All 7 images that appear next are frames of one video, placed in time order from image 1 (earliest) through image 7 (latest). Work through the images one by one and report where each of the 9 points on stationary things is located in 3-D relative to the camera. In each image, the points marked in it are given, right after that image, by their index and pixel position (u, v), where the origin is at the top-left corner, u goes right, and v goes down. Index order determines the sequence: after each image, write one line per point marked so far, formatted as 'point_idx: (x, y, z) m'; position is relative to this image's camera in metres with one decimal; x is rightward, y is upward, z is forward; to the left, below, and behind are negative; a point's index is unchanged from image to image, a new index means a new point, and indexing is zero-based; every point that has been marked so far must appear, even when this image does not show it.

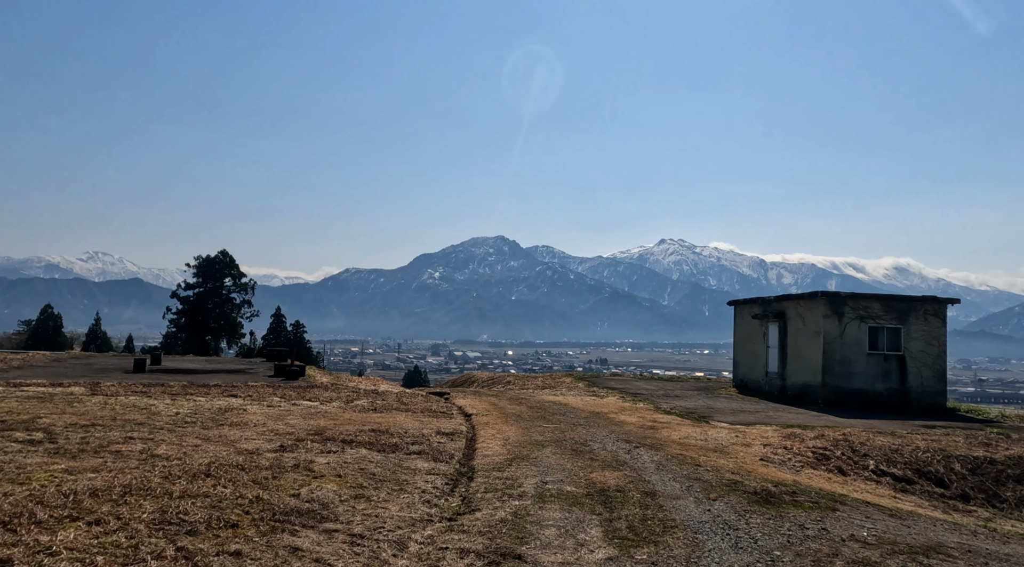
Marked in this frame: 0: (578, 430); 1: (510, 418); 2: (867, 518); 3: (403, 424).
0: (+1.3, -2.8, +15.4) m
1: (0.0, -3.0, +17.7) m
2: (+3.7, -2.5, +8.4) m
3: (-2.1, -2.8, +15.7) m
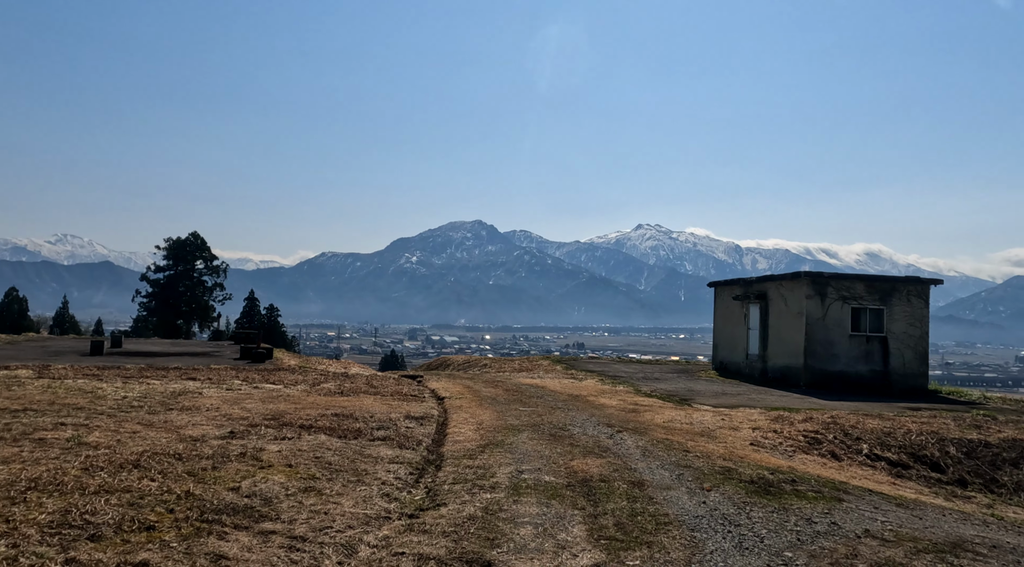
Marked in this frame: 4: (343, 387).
0: (+0.8, -2.4, +14.6) m
1: (-0.6, -2.5, +16.8) m
2: (+3.5, -2.1, +7.6) m
3: (-2.6, -2.3, +14.7) m
4: (-4.1, -2.5, +19.4) m
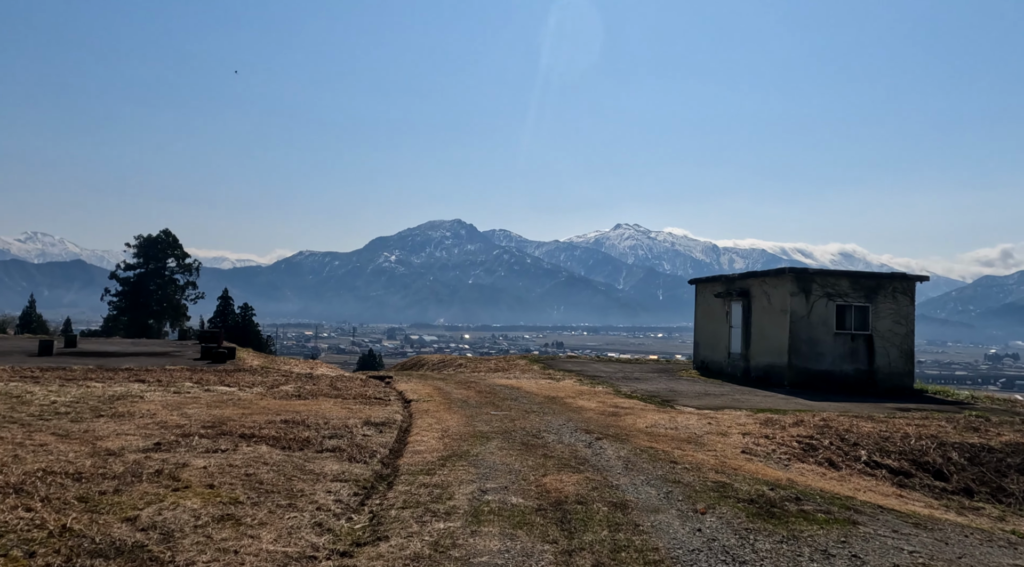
0: (+0.3, -2.3, +13.4) m
1: (-1.1, -2.4, +15.6) m
2: (+3.2, -2.0, +6.5) m
3: (-3.1, -2.2, +13.5) m
4: (-4.7, -2.4, +18.2) m
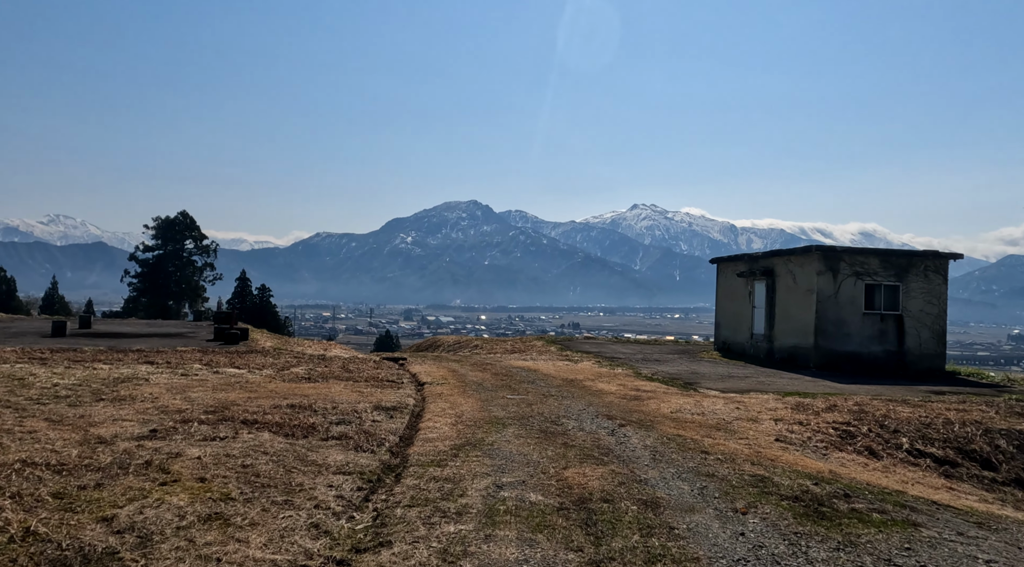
0: (+0.6, -1.9, +12.8) m
1: (-0.8, -2.0, +15.0) m
2: (+3.3, -1.8, +5.9) m
3: (-2.8, -1.8, +12.9) m
4: (-4.4, -1.9, +17.6) m
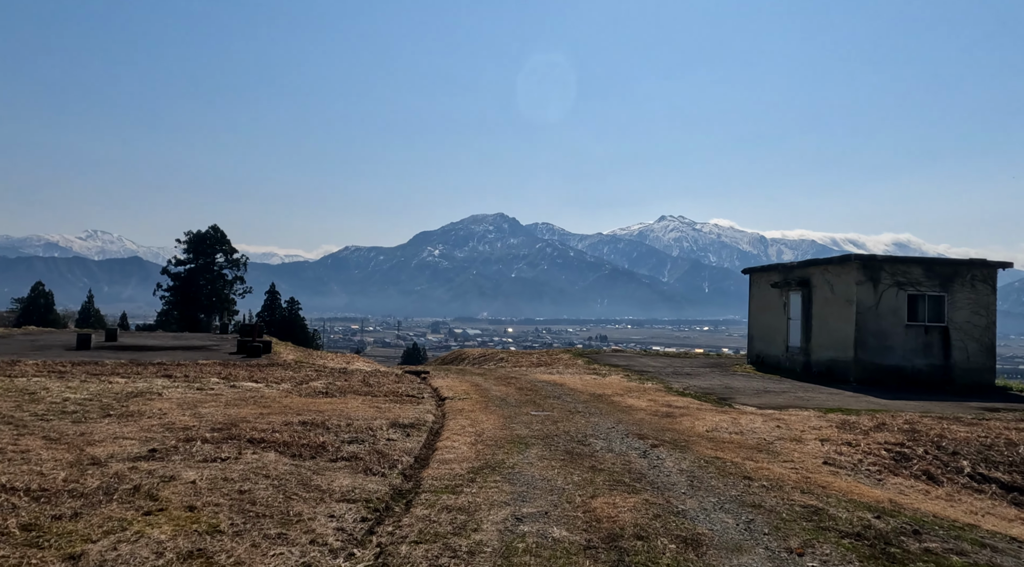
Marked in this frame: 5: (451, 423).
0: (+0.9, -2.1, +12.1) m
1: (-0.4, -2.1, +14.3) m
2: (+3.4, -1.9, +5.0) m
3: (-2.5, -2.0, +12.3) m
4: (-3.8, -2.2, +17.1) m
5: (-0.9, -2.1, +11.8) m
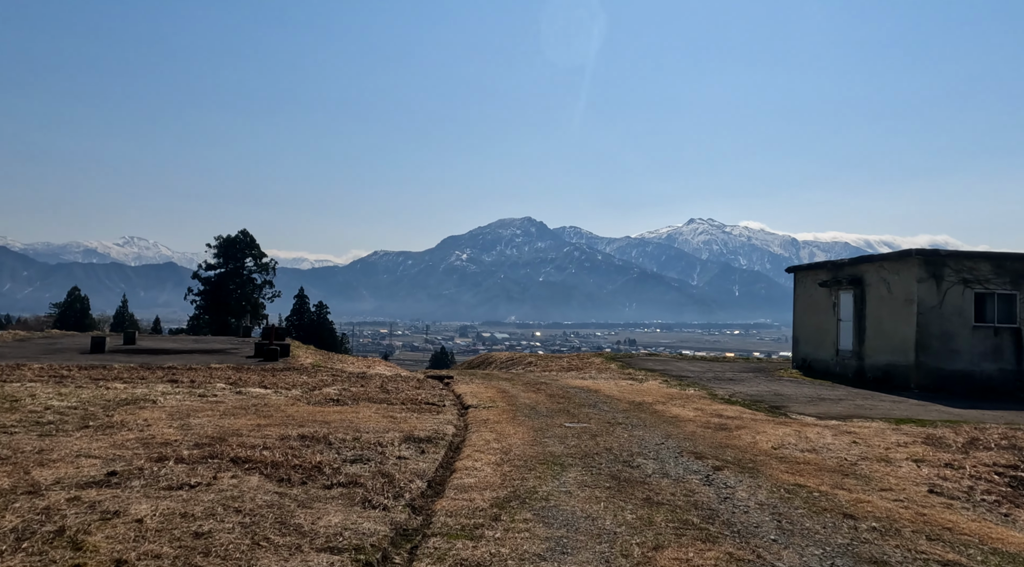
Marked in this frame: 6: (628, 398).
0: (+1.4, -2.0, +10.5) m
1: (+0.1, -2.1, +12.8) m
2: (+3.6, -1.7, +3.4) m
3: (-2.0, -1.9, +10.8) m
4: (-3.2, -2.1, +15.7) m
5: (-0.5, -2.0, +10.3) m
6: (+2.3, -2.2, +15.6) m
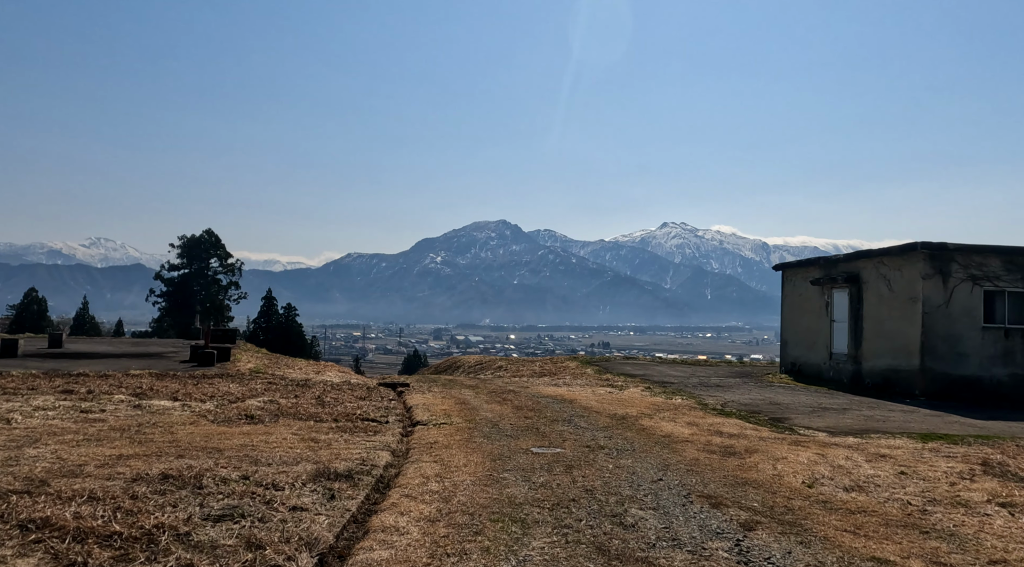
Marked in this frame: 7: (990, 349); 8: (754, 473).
0: (+0.9, -1.8, +8.0) m
1: (-0.4, -1.9, +10.3) m
2: (+3.3, -1.6, +1.0) m
3: (-2.5, -1.8, +8.3) m
4: (-3.9, -2.0, +13.1) m
5: (-1.0, -1.8, +7.8) m
6: (+1.6, -2.1, +13.2) m
7: (+11.4, -1.5, +19.0) m
8: (+2.4, -1.8, +7.8) m
